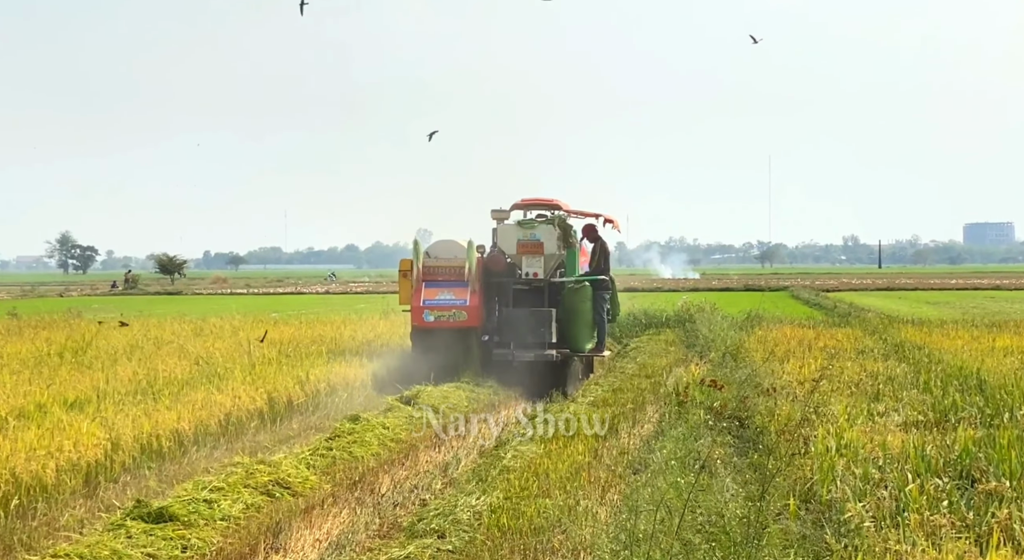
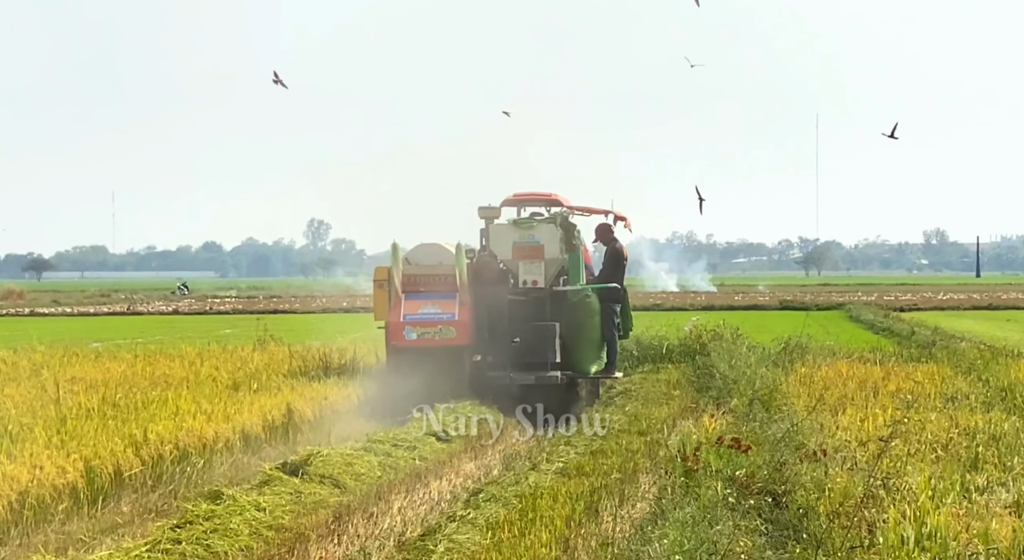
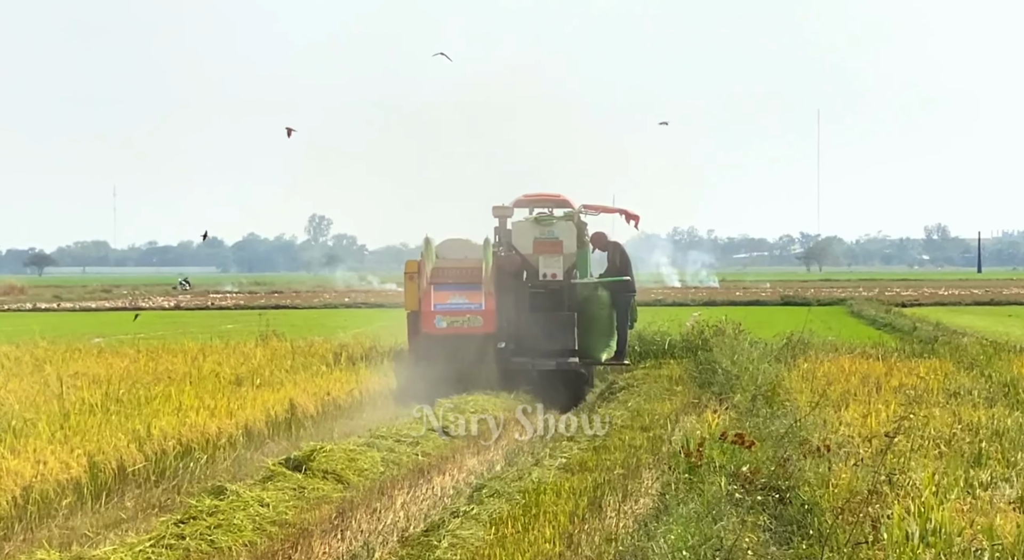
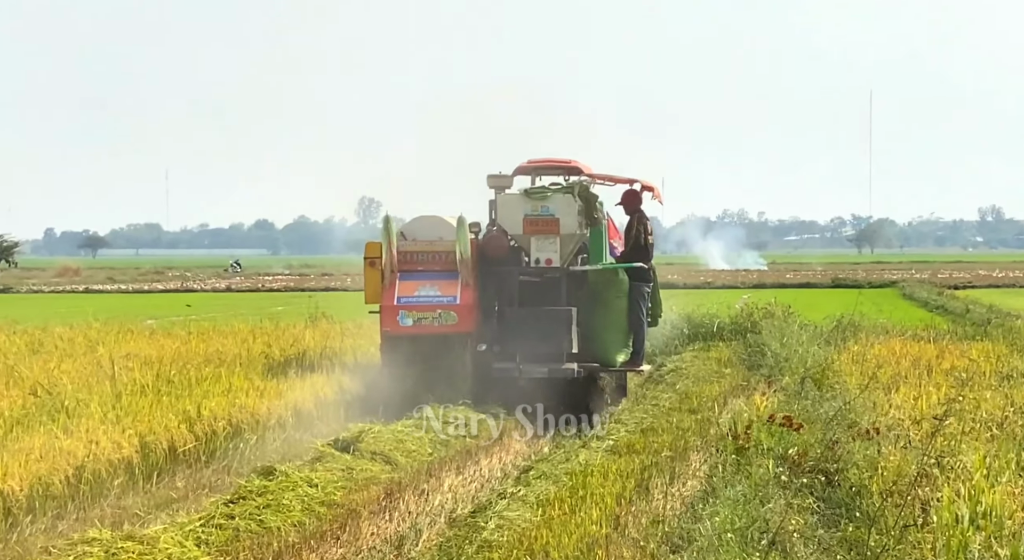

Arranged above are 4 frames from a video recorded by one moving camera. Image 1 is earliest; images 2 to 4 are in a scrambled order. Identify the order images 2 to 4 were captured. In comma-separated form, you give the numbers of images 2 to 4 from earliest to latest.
4, 2, 3
